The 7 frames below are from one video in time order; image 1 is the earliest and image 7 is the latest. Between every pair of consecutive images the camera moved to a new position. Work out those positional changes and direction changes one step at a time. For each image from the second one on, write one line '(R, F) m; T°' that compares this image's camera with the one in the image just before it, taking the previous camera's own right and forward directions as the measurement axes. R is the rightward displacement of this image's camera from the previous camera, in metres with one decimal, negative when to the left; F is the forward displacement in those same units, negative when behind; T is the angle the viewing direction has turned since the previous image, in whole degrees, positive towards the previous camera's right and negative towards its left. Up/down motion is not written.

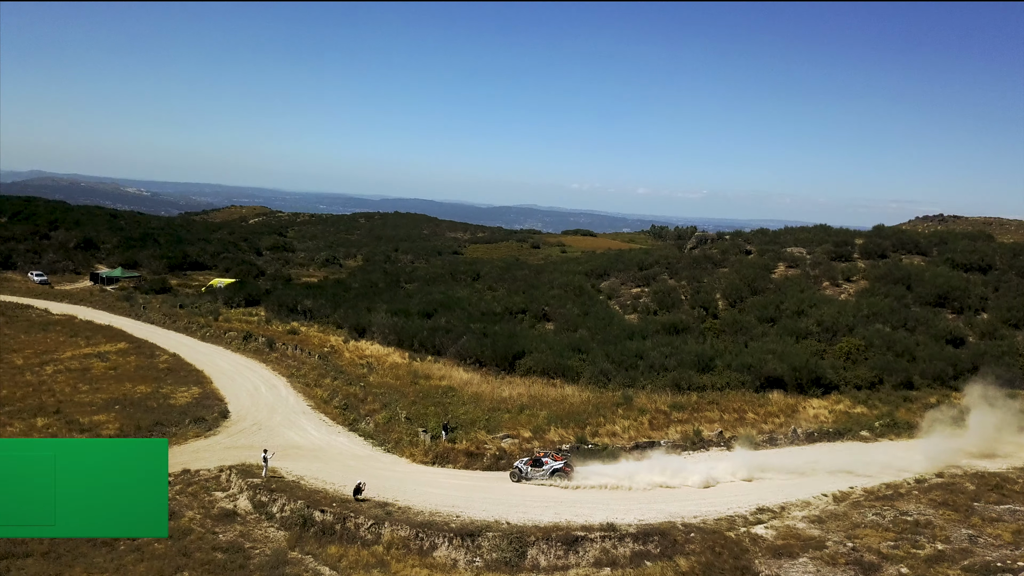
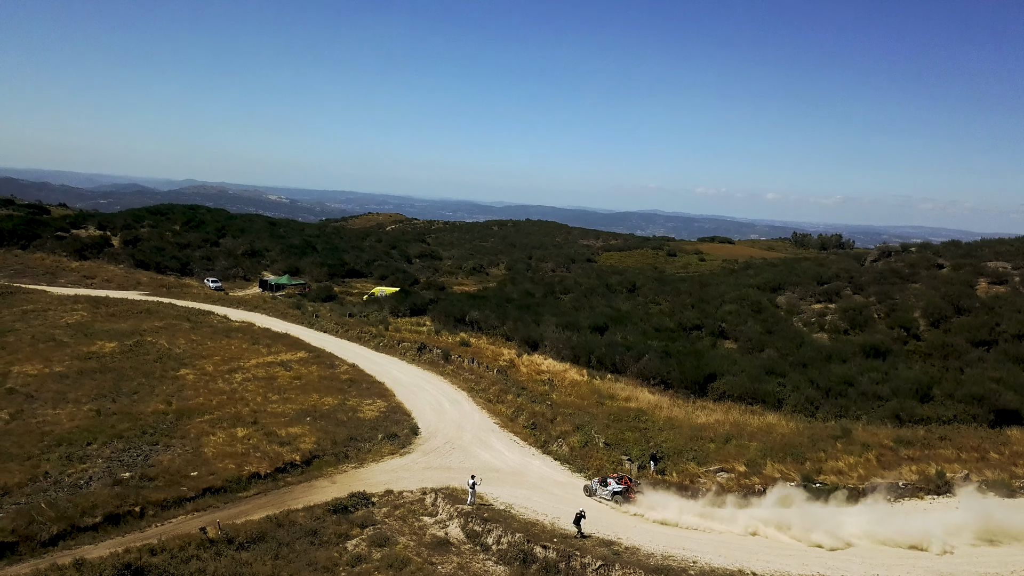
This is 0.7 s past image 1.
(-1.6, +0.8) m; -9°
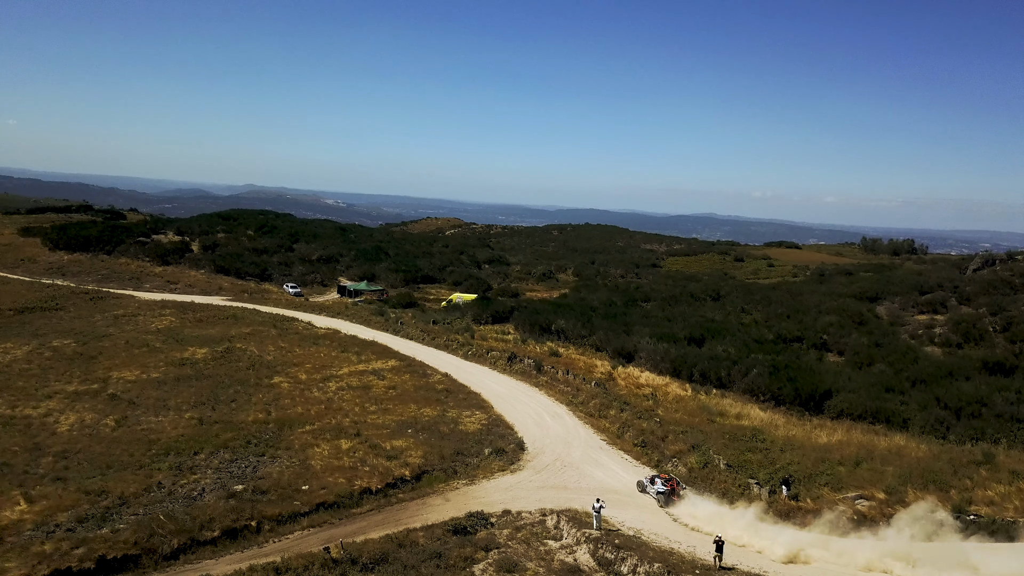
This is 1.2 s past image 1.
(-1.2, +0.5) m; -4°
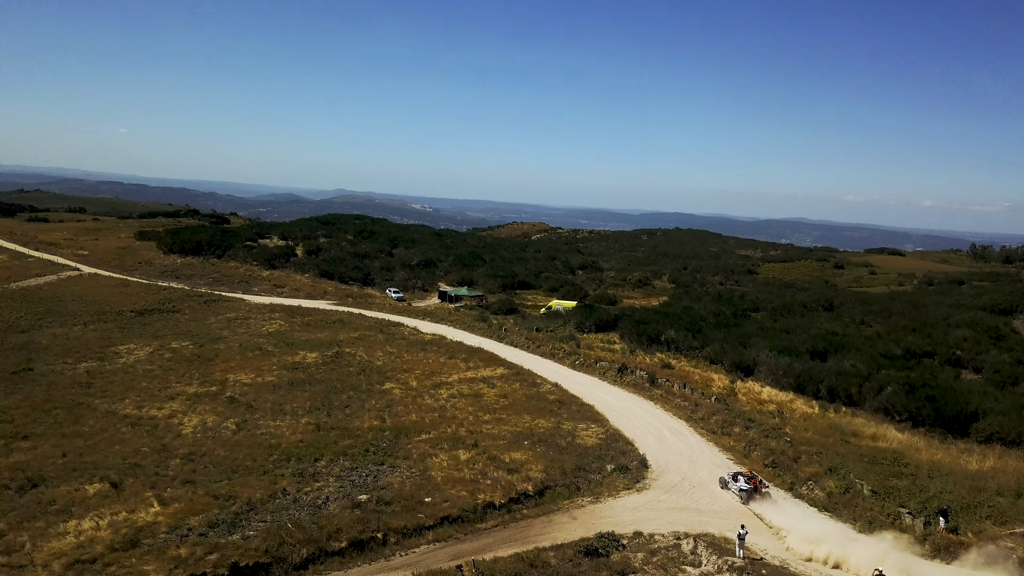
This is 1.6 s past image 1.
(-0.8, +0.4) m; -6°
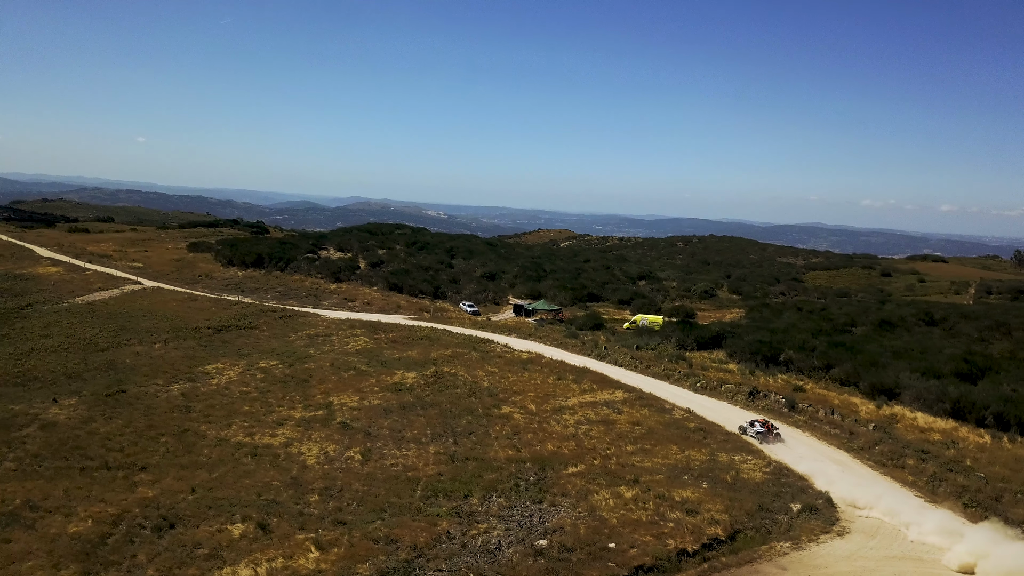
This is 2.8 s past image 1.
(-2.9, +1.2) m; -1°
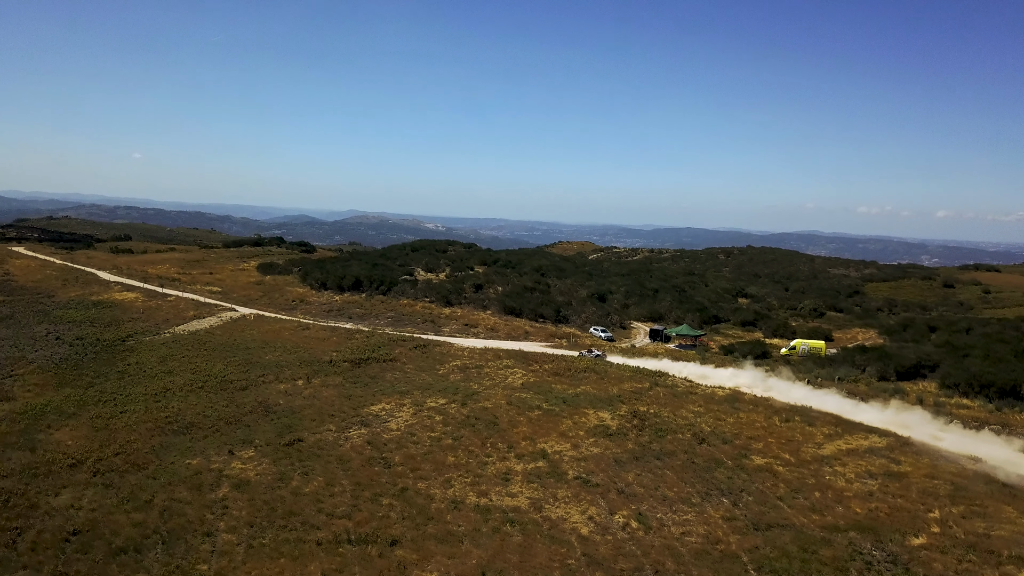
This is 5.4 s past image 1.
(-5.9, +2.5) m; 0°
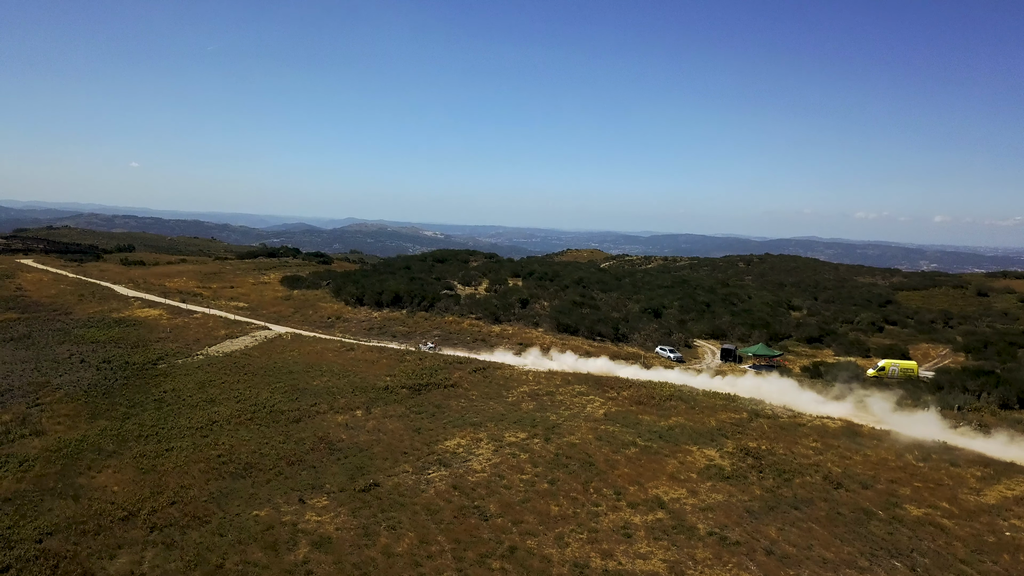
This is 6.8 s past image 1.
(-2.5, +2.5) m; 0°
